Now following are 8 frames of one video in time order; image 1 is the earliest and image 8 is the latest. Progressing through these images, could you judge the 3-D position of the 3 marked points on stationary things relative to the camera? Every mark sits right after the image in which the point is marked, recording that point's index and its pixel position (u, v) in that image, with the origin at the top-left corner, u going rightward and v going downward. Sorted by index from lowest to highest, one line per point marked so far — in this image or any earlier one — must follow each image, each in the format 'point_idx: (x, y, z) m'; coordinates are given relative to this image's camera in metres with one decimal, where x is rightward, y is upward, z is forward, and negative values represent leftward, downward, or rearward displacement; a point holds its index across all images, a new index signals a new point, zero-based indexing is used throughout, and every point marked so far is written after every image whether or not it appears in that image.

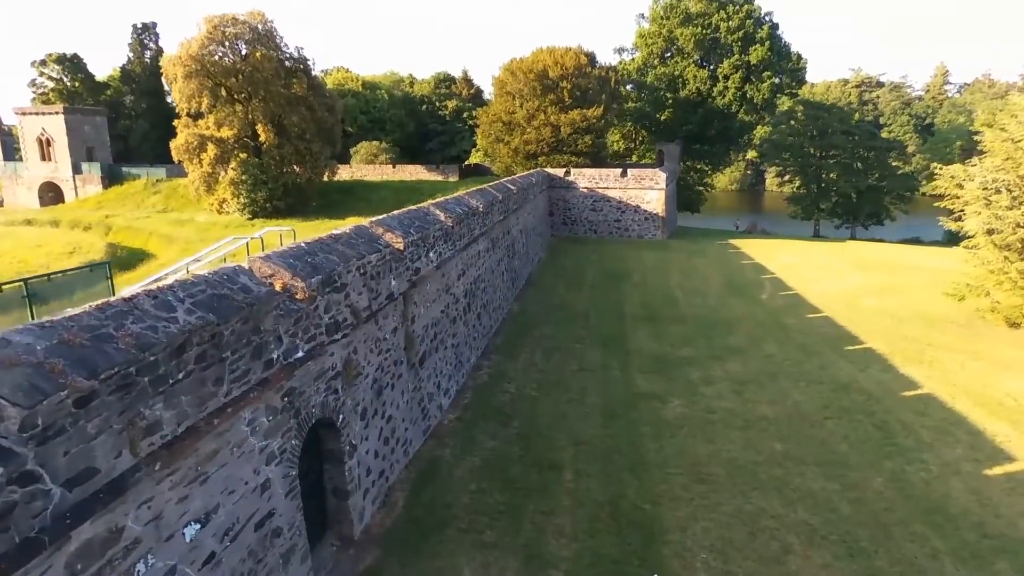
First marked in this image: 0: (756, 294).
0: (+6.4, -0.2, +16.0) m
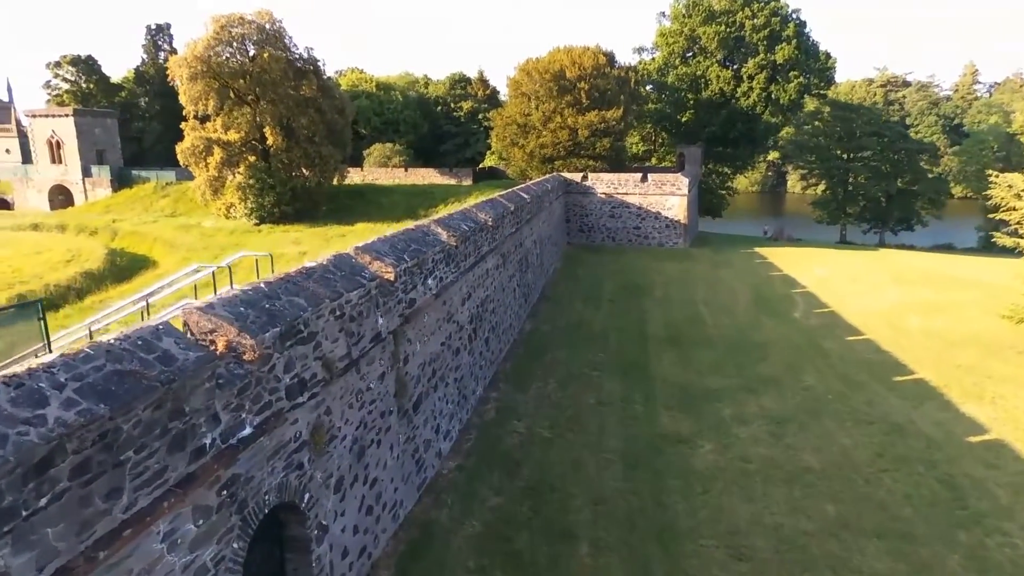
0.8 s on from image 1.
0: (+6.7, -0.6, +14.8) m
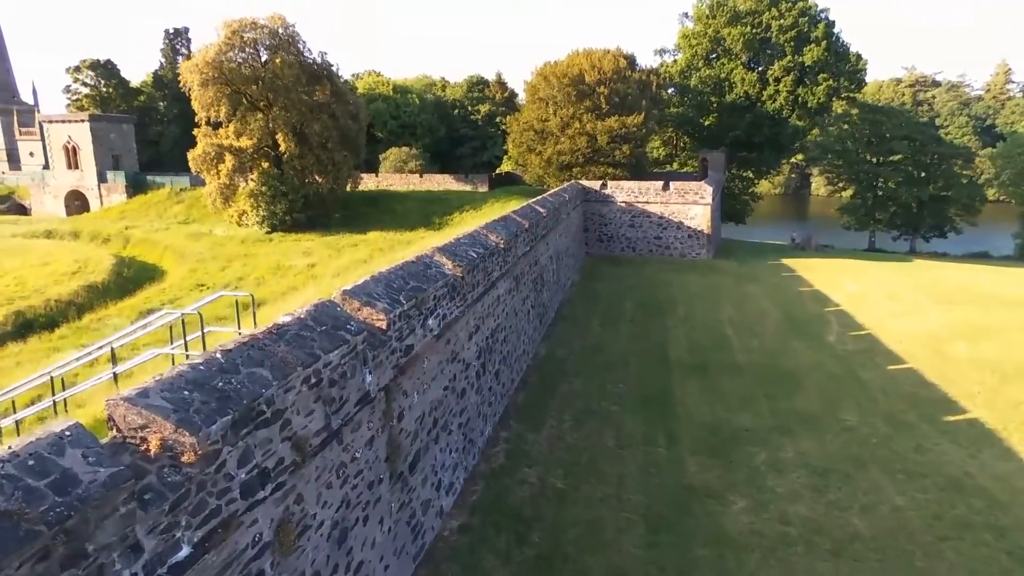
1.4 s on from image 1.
0: (+7.0, -1.1, +13.9) m
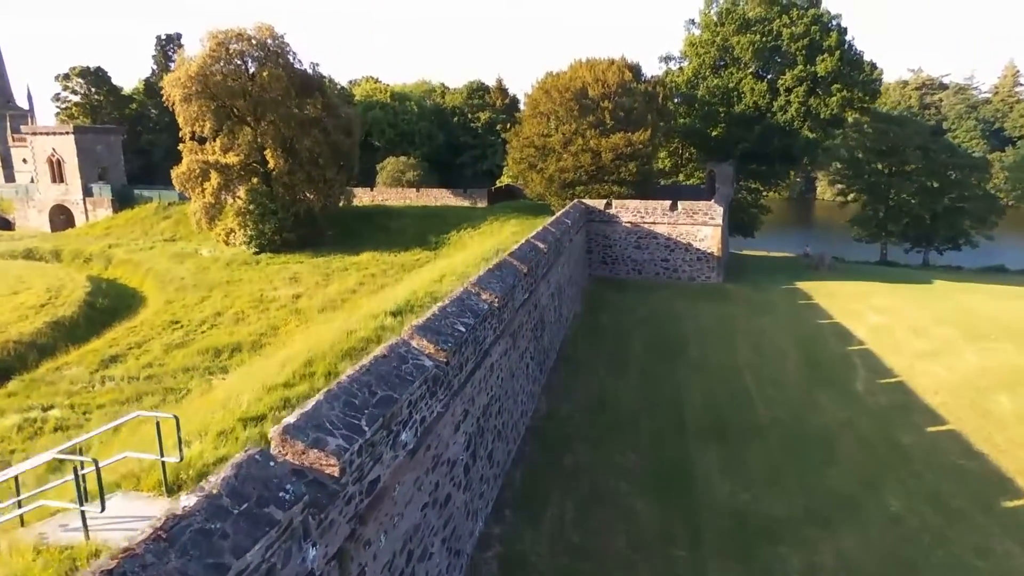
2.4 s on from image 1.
0: (+7.0, -2.0, +12.7) m
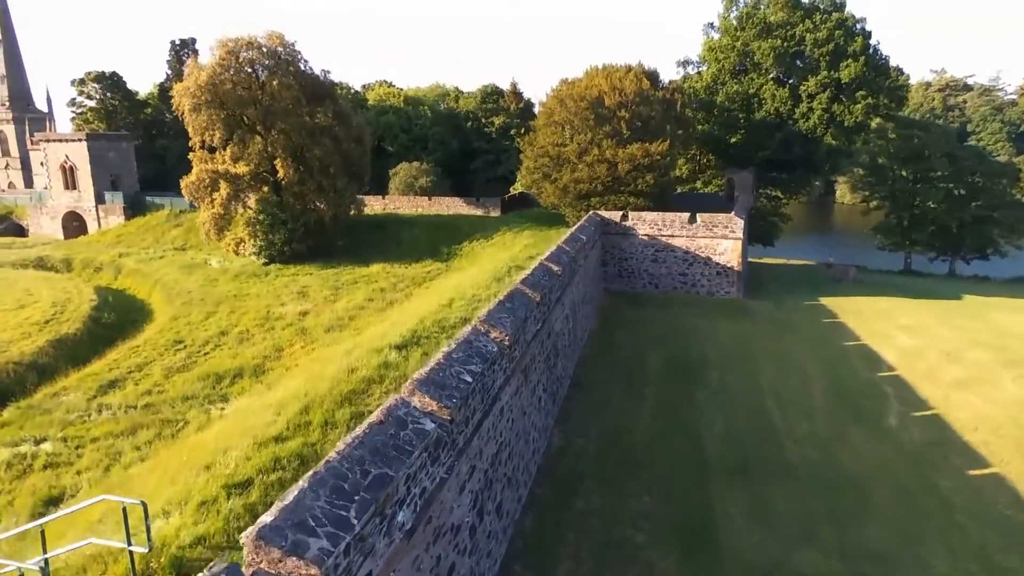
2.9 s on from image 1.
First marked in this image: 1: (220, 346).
0: (+7.2, -2.6, +11.9) m
1: (-6.7, -1.3, +14.0) m
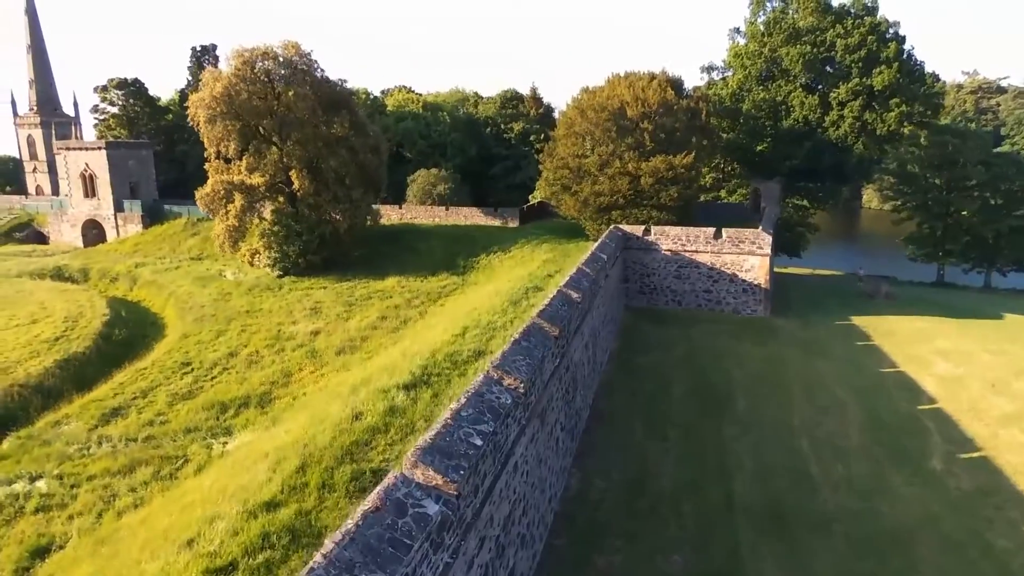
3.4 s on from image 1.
0: (+7.5, -3.1, +11.1) m
1: (-6.3, -1.8, +13.6) m
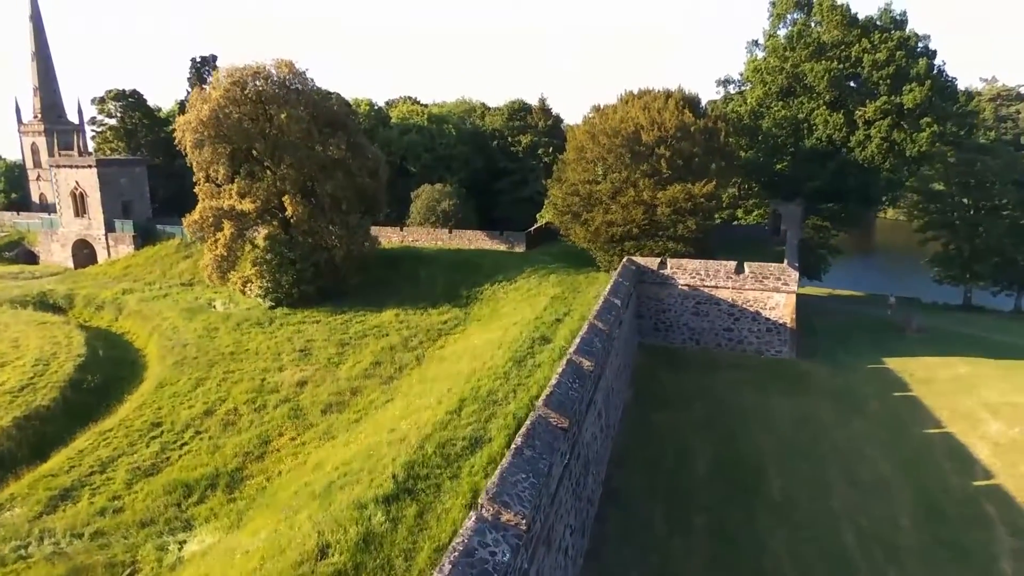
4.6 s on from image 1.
0: (+7.5, -4.3, +9.6) m
1: (-6.3, -2.9, +12.3) m
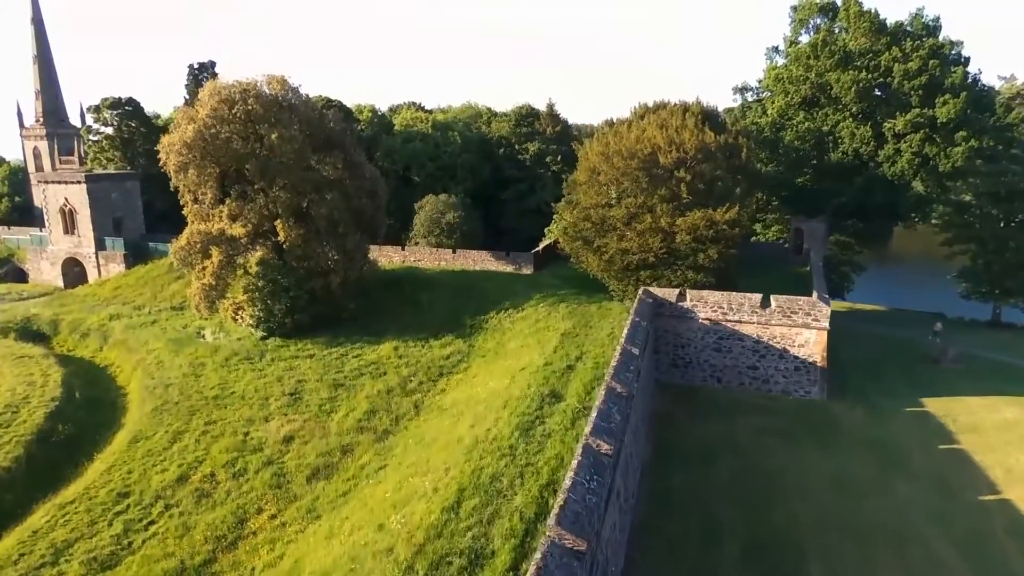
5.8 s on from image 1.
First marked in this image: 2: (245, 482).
0: (+7.6, -5.4, +8.2) m
1: (-6.1, -4.0, +11.0) m
2: (-5.2, -3.7, +11.8) m
